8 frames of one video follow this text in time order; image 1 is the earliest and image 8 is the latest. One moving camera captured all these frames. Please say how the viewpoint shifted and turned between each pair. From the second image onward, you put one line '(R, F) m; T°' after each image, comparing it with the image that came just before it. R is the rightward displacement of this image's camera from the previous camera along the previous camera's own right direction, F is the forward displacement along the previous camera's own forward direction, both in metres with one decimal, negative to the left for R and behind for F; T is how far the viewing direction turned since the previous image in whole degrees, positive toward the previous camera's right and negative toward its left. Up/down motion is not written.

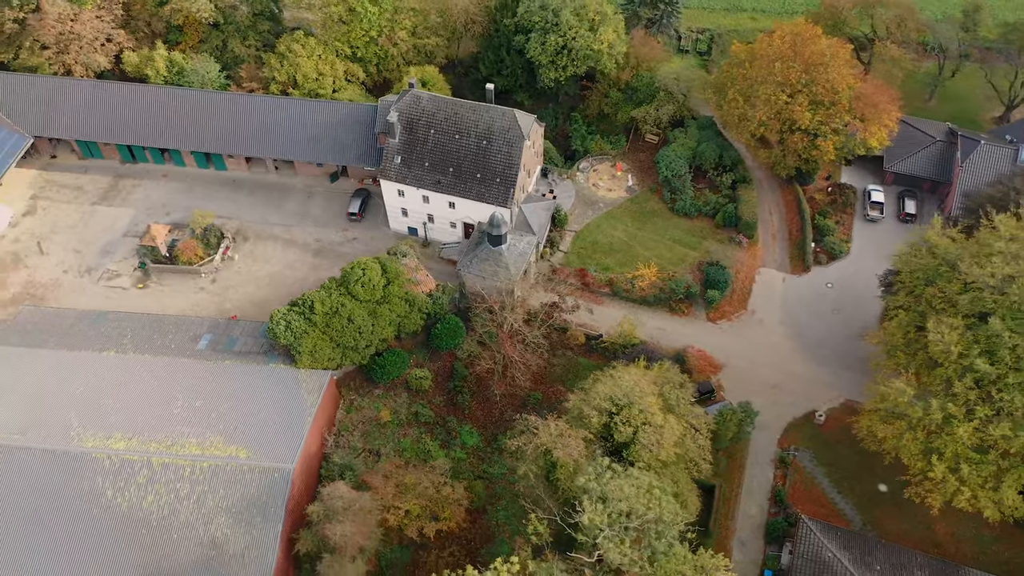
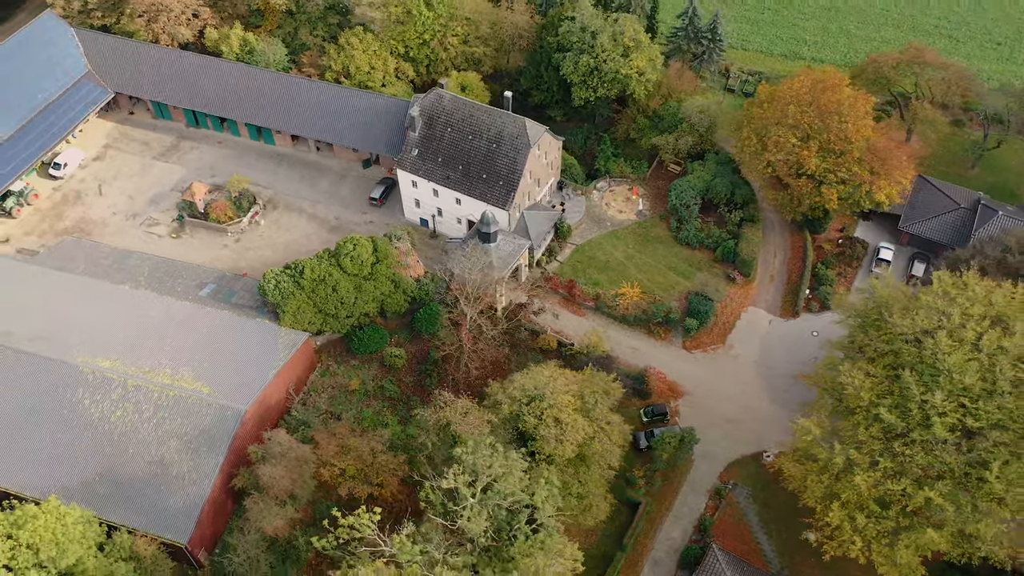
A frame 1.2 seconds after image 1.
(+7.3, -1.4) m; -8°
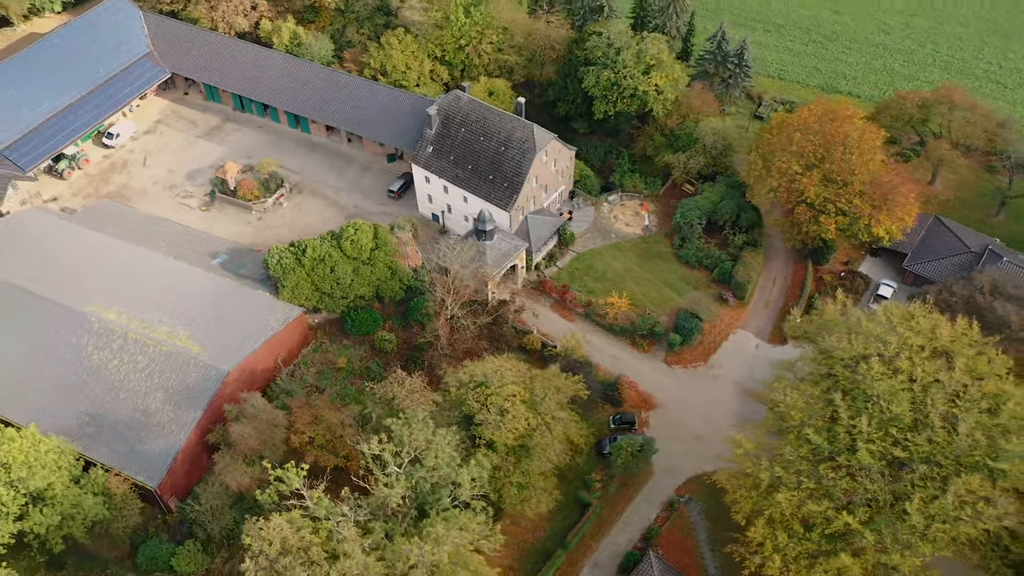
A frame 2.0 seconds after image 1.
(+5.1, -1.1) m; -5°
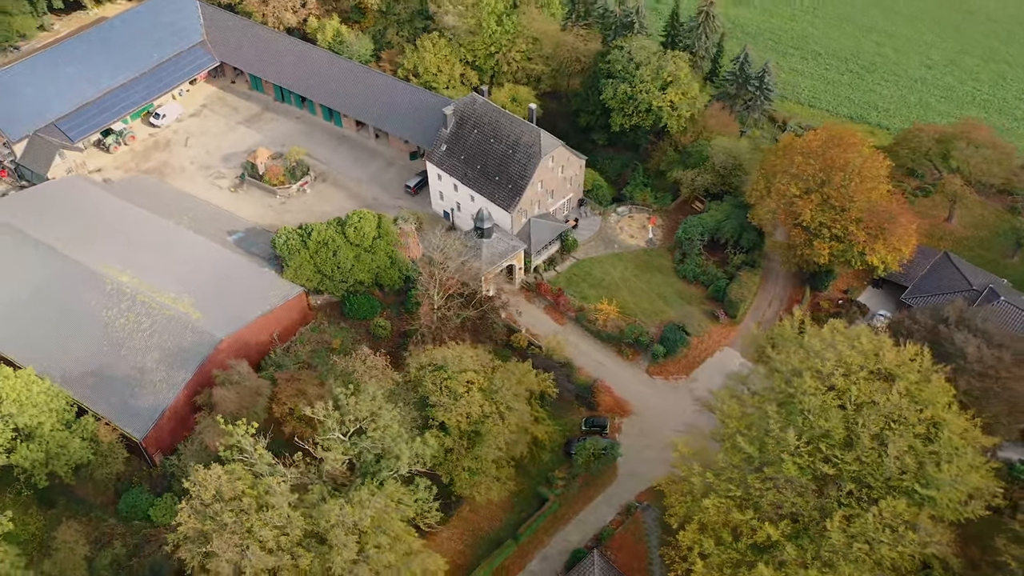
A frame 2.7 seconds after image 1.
(+4.6, -1.1) m; -5°
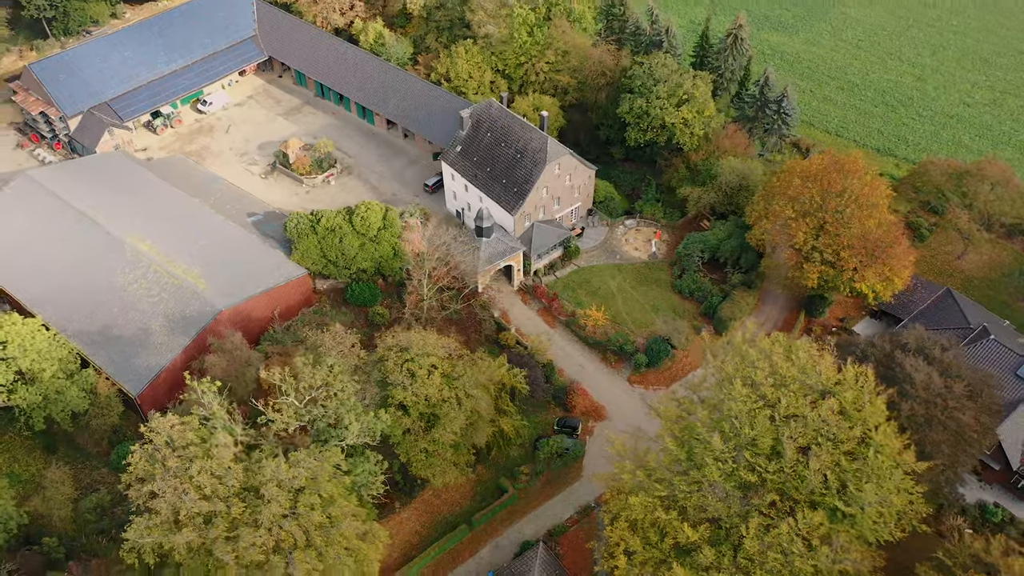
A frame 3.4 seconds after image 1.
(+4.7, -1.1) m; -5°
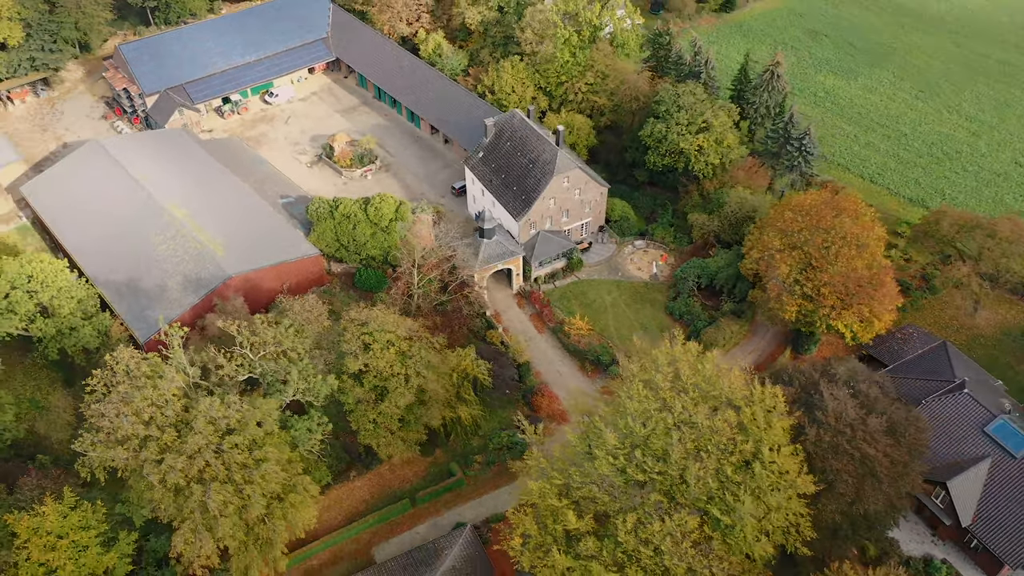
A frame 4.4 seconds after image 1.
(+7.1, -1.5) m; -7°
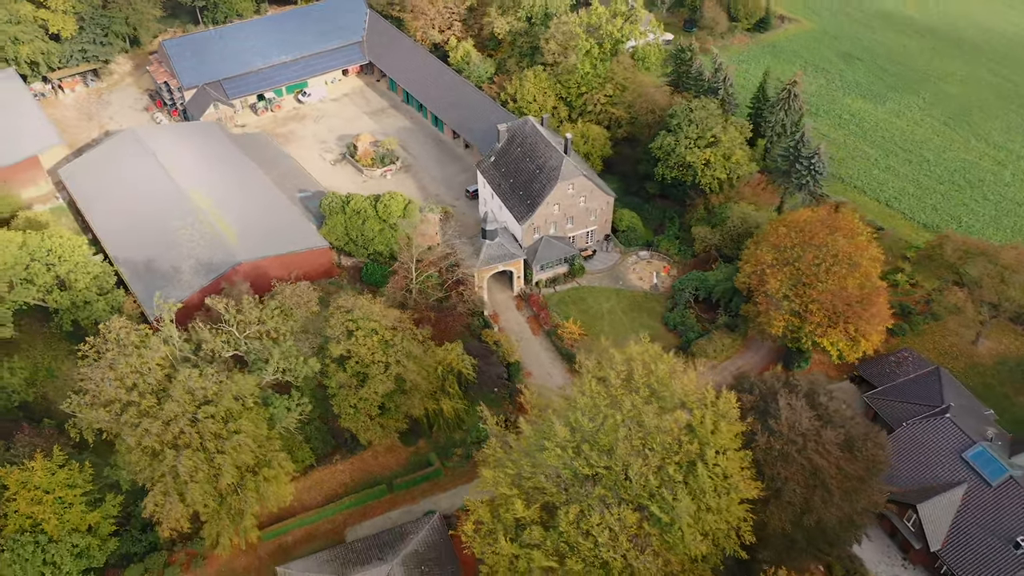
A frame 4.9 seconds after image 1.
(+3.6, -0.9) m; -4°
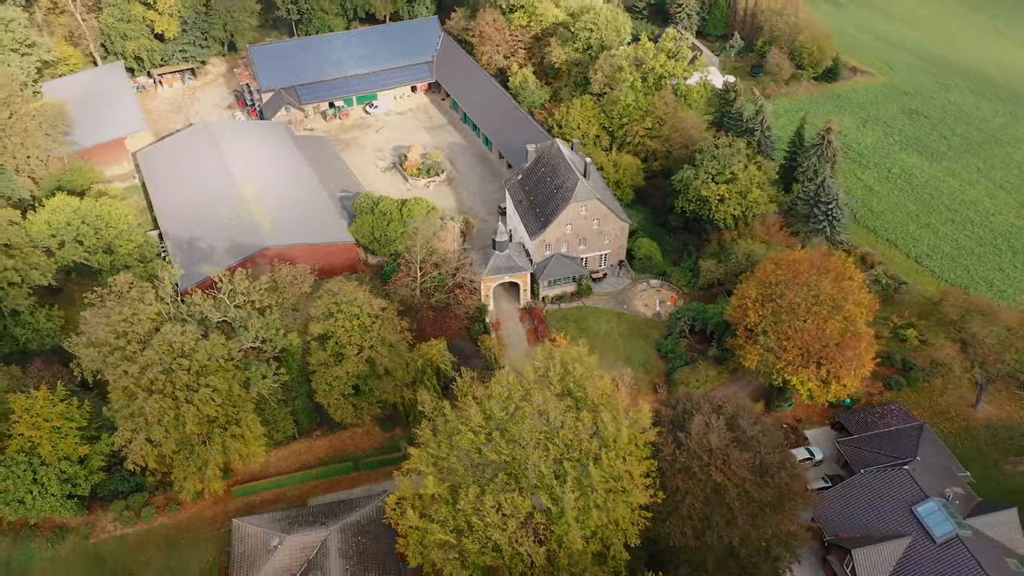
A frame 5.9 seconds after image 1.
(+7.2, -1.7) m; -8°
